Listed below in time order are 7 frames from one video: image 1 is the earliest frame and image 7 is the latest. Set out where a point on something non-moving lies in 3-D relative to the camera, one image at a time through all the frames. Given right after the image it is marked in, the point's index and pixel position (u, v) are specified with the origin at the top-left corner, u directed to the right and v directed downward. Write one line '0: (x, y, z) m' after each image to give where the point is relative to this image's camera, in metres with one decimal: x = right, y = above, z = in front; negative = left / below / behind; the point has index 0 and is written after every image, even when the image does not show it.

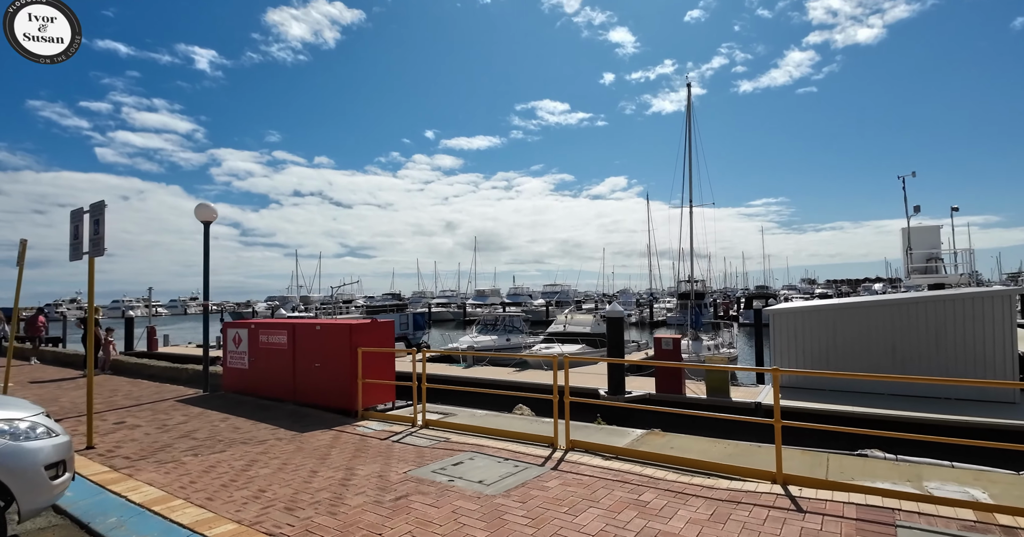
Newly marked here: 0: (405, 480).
0: (-0.9, -1.7, +4.0) m
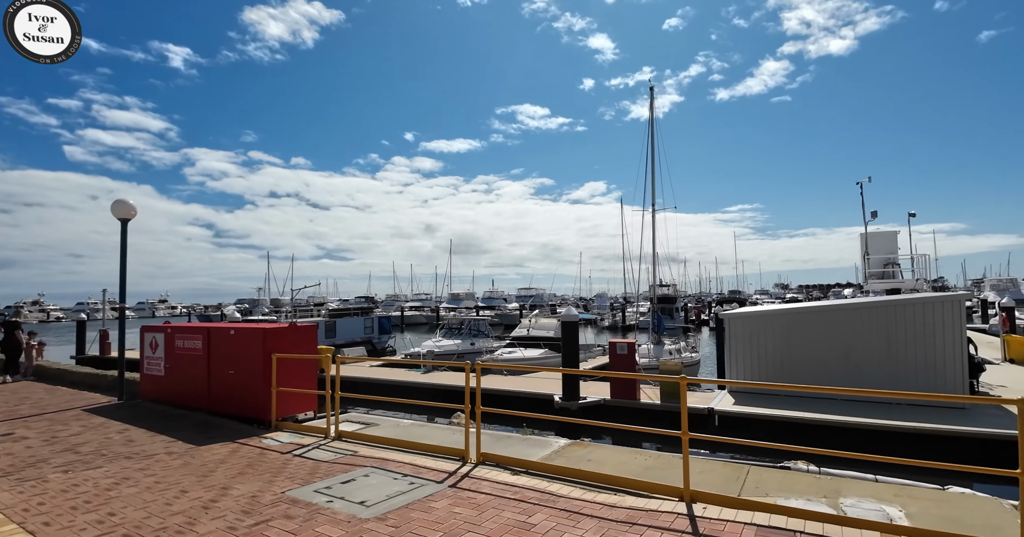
0: (-1.7, -1.7, +3.6) m
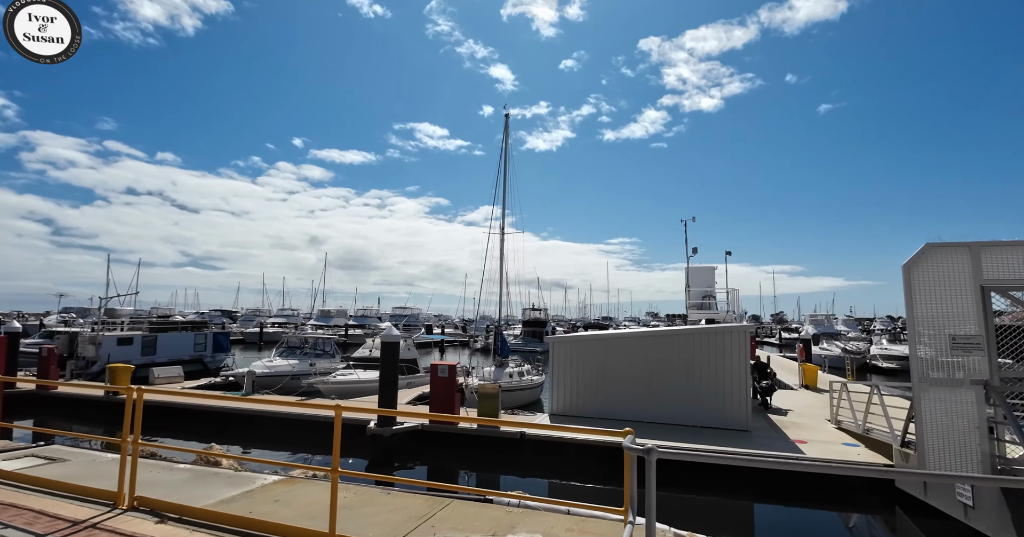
0: (-4.1, -1.6, +2.6) m
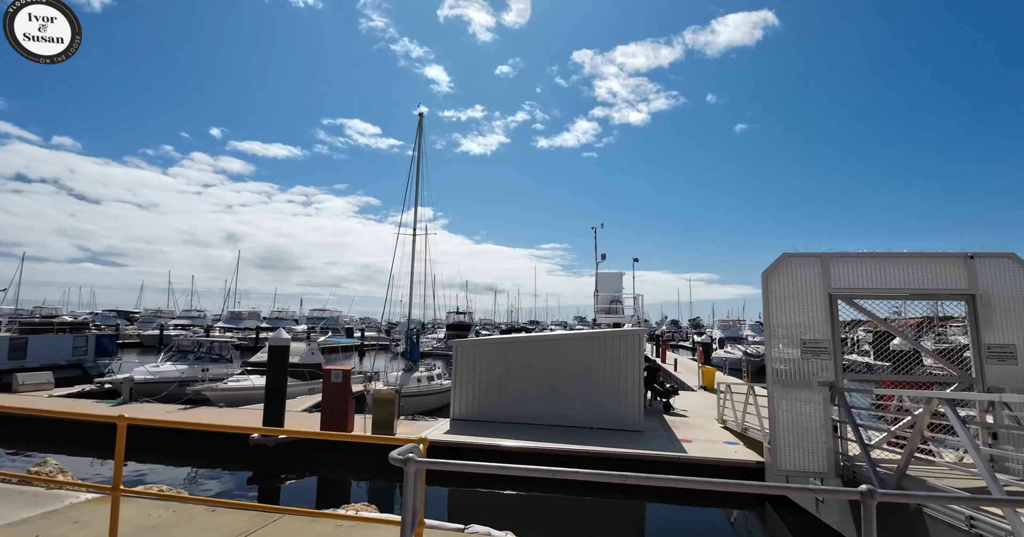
0: (-5.2, -1.5, +1.8) m
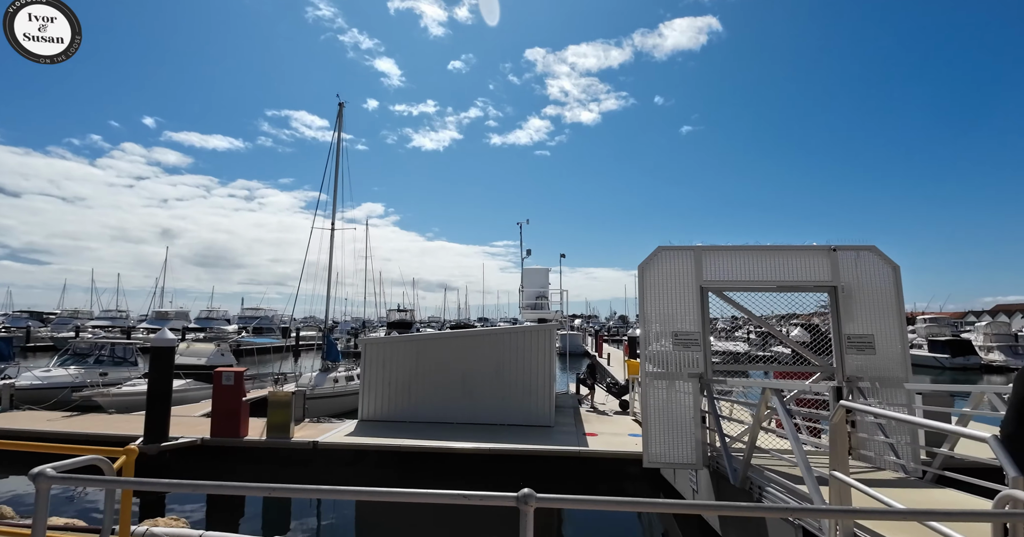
0: (-6.3, -1.5, +1.2) m
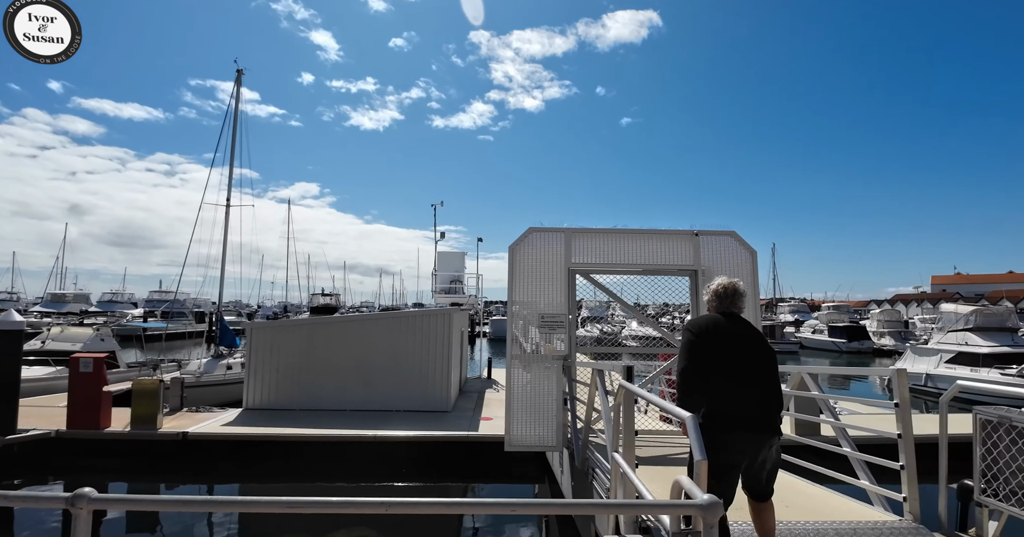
0: (-7.4, -1.3, +0.3) m
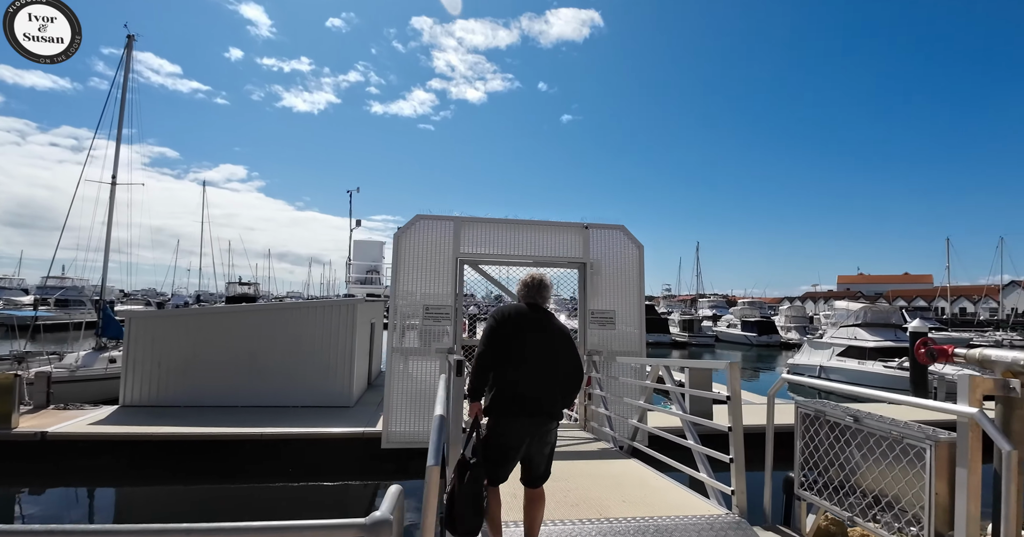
0: (-8.1, -1.1, -0.6) m
